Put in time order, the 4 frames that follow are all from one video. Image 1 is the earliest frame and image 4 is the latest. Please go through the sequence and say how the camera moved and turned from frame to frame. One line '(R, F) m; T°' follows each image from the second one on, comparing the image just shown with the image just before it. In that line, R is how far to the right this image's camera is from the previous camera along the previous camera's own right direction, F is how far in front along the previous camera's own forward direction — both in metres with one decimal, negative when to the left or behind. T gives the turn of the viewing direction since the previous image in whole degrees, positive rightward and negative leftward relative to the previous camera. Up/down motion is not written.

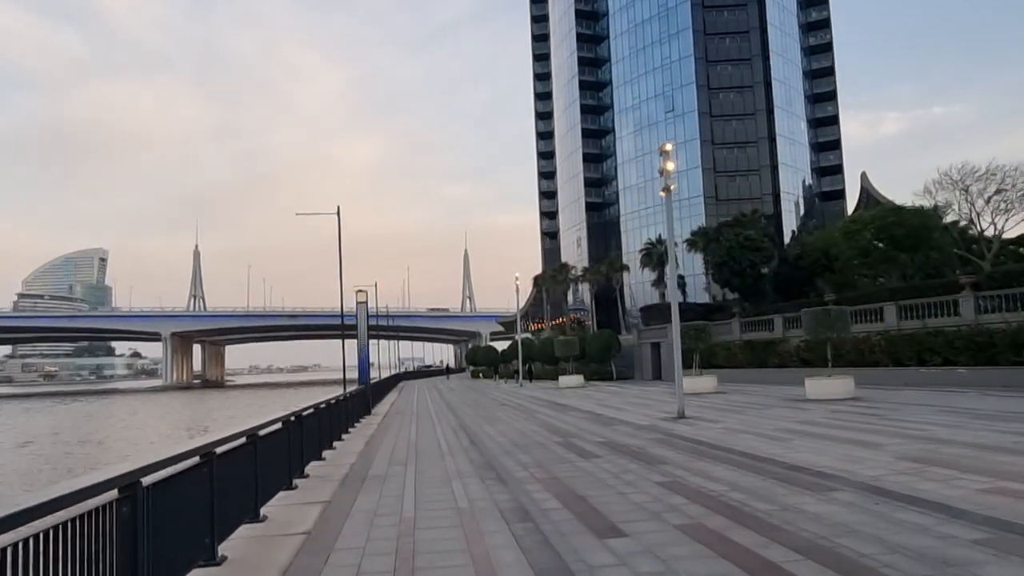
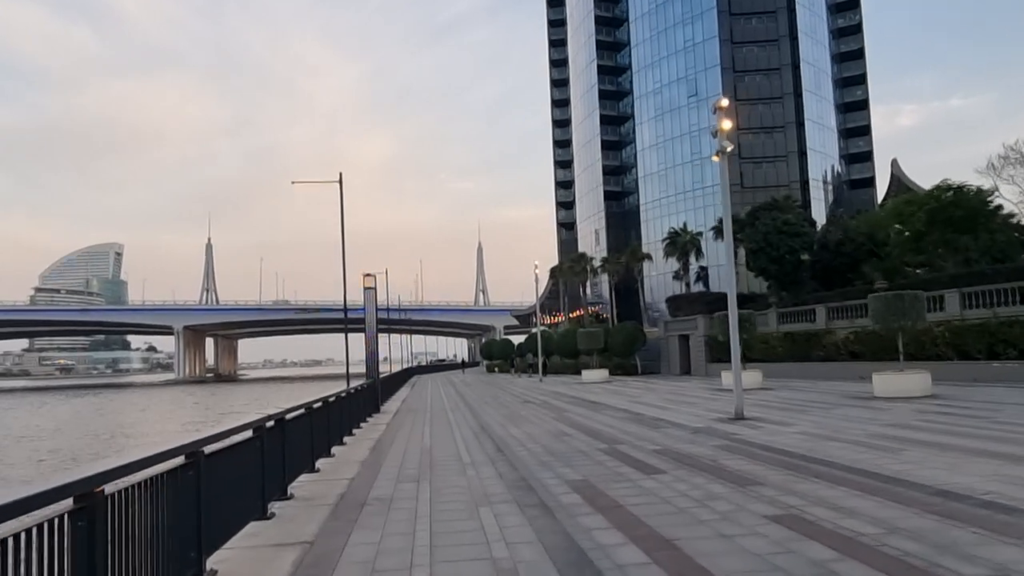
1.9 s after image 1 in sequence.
(-0.4, +2.9) m; -1°
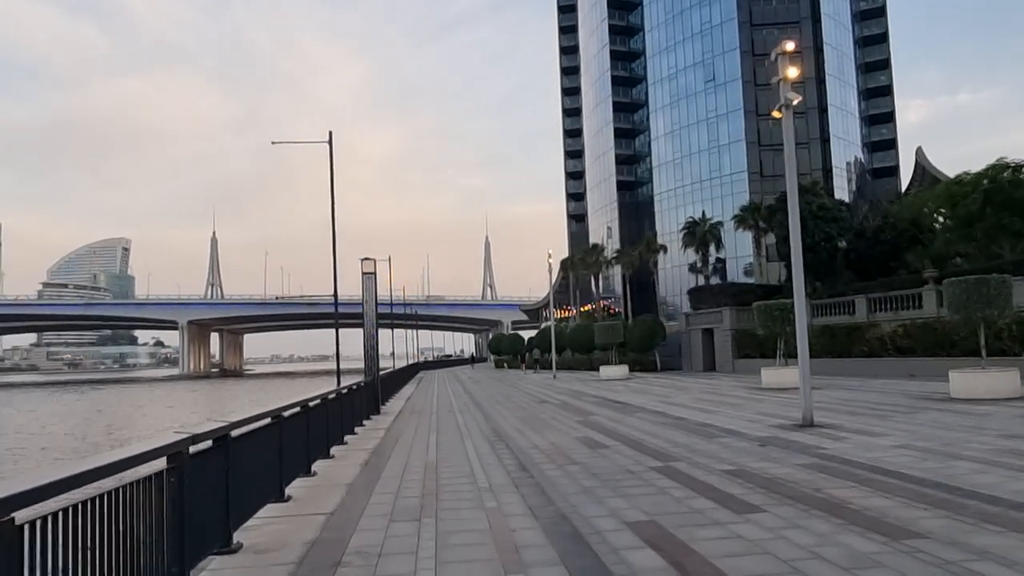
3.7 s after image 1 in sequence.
(-0.3, +2.9) m; -1°
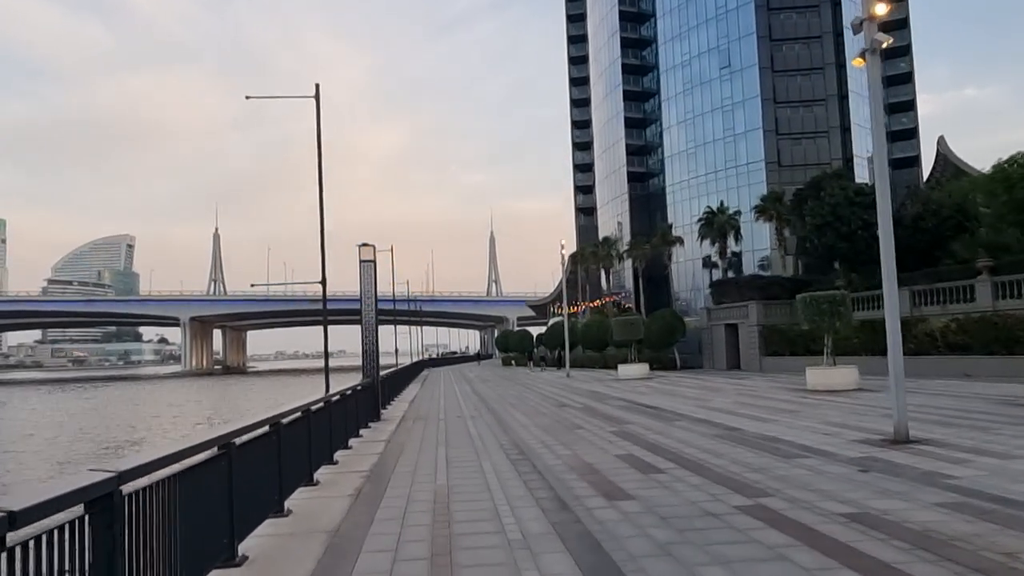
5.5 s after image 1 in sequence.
(-0.4, +2.7) m; 0°
